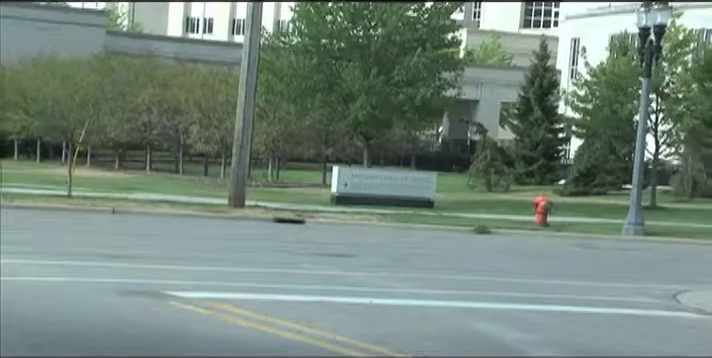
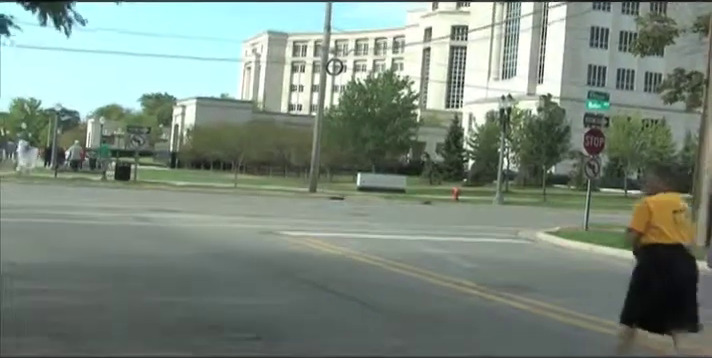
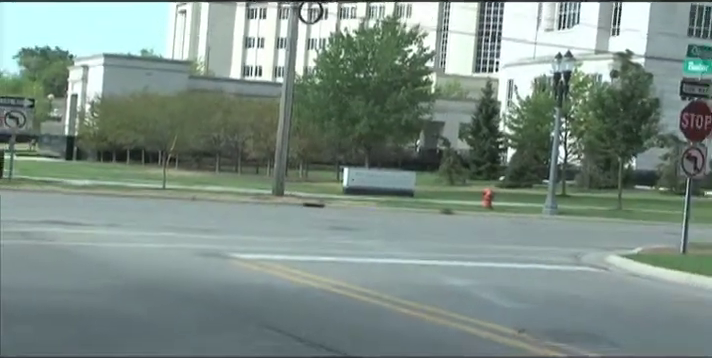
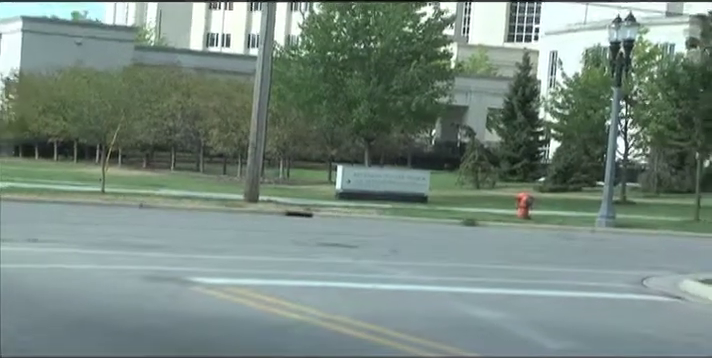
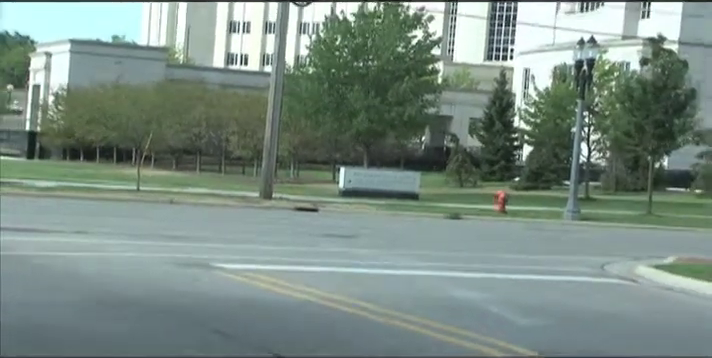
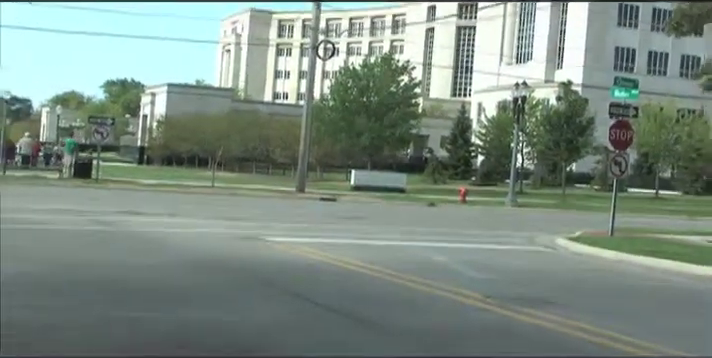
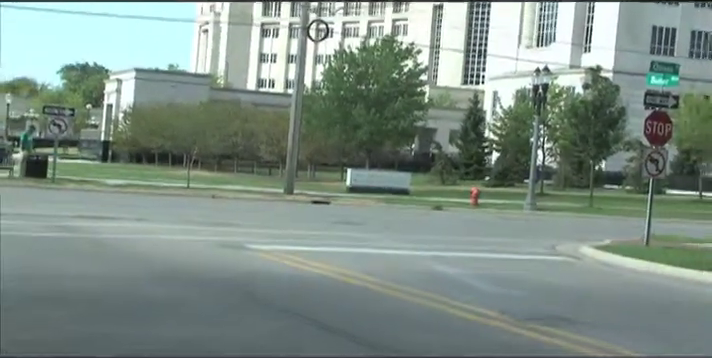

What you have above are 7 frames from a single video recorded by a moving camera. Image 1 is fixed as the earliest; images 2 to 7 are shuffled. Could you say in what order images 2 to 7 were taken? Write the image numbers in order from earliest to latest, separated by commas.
4, 5, 3, 7, 6, 2
